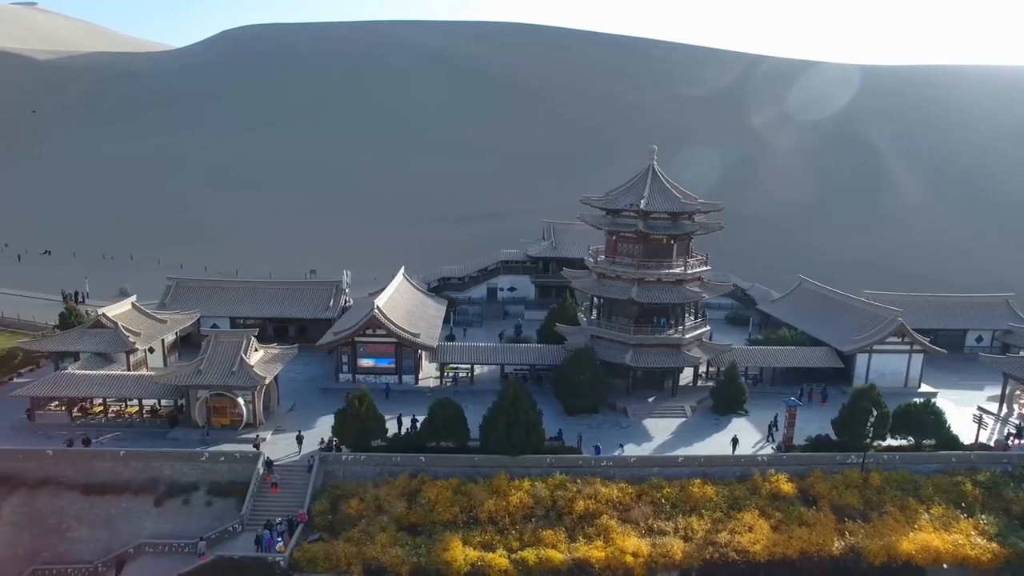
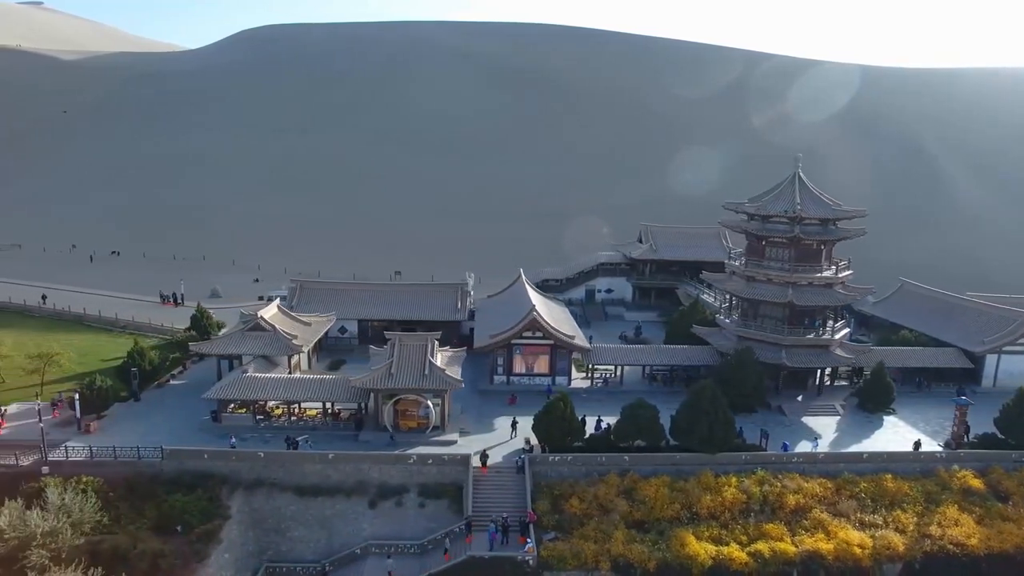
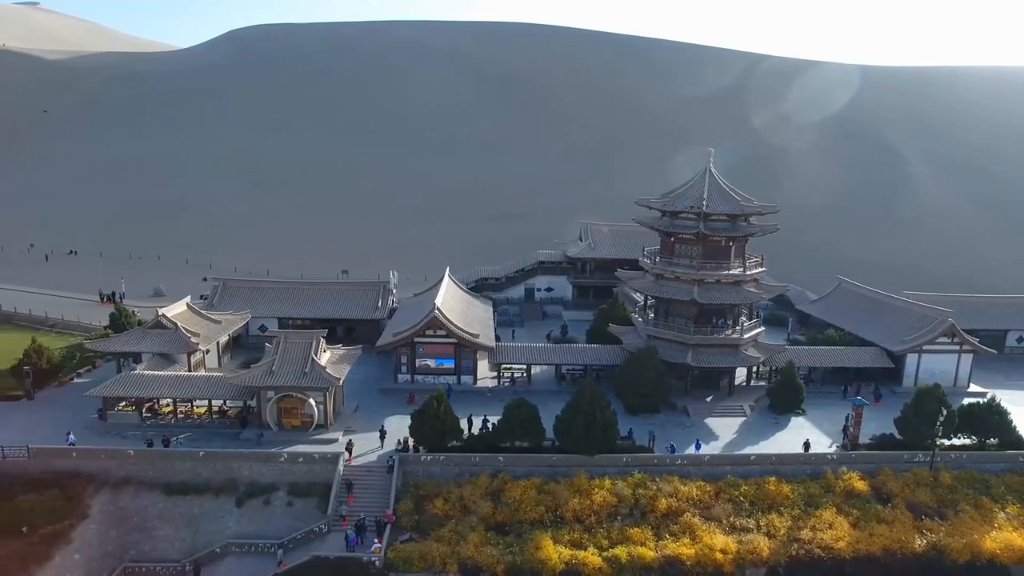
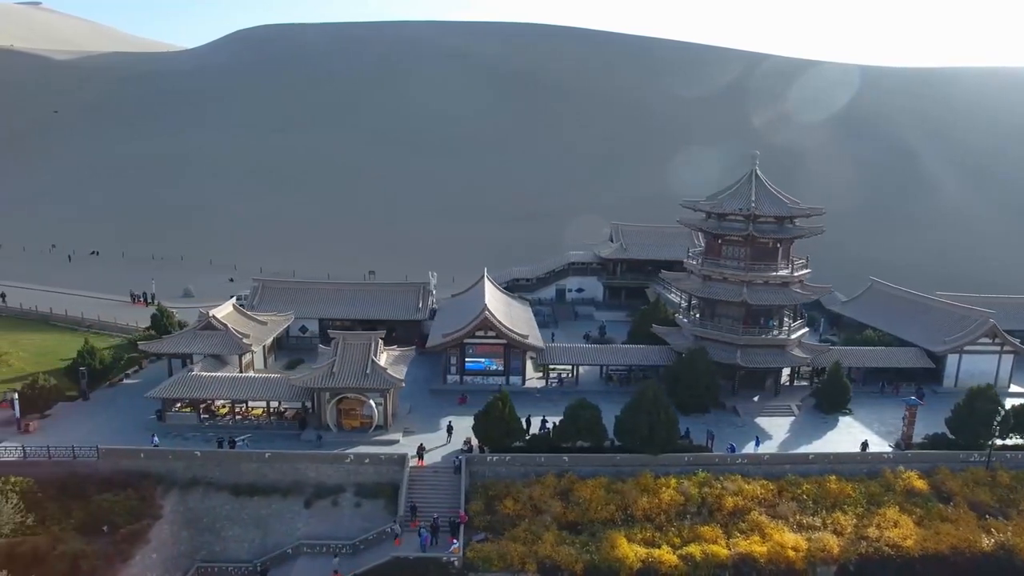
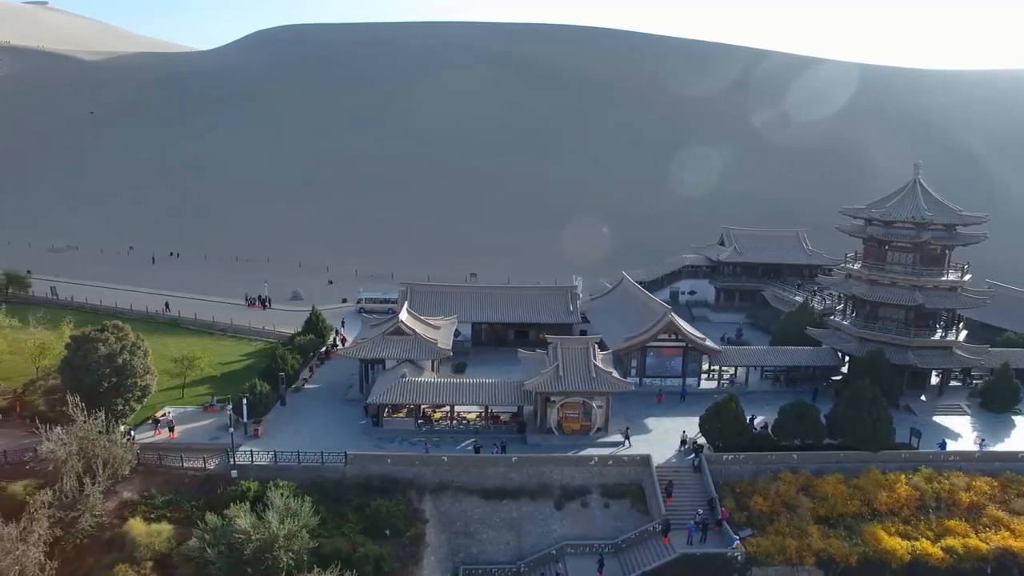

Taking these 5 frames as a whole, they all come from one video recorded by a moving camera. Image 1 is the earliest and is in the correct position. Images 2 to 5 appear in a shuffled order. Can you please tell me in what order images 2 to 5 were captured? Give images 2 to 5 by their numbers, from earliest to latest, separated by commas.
3, 4, 2, 5
